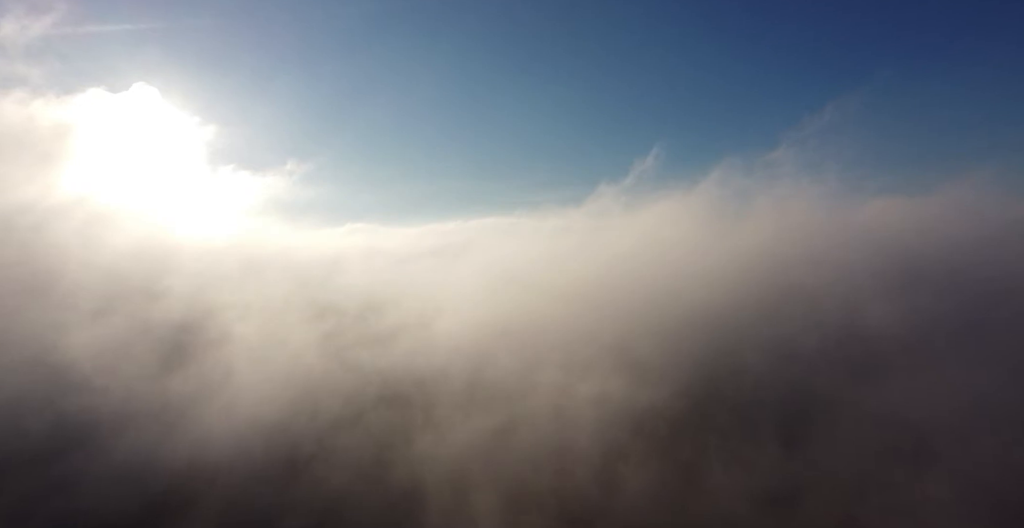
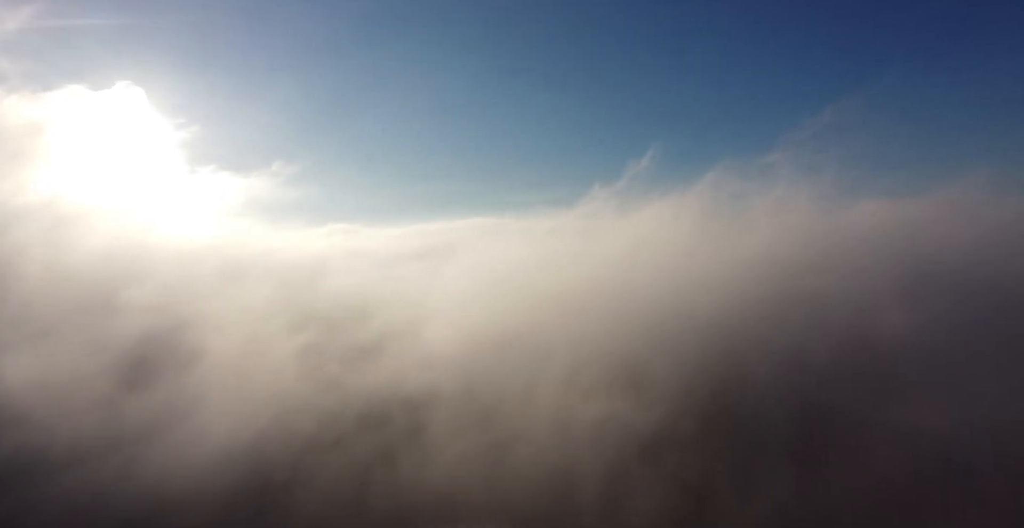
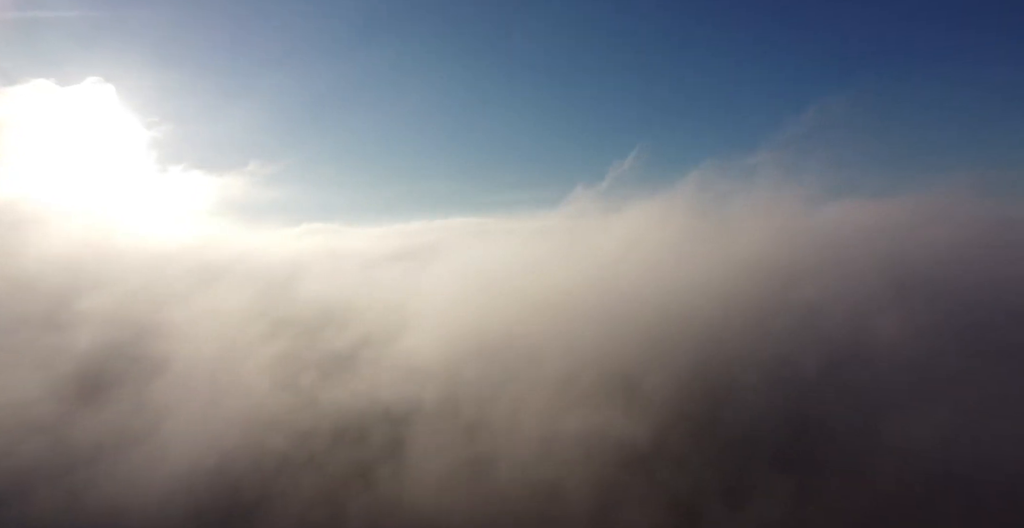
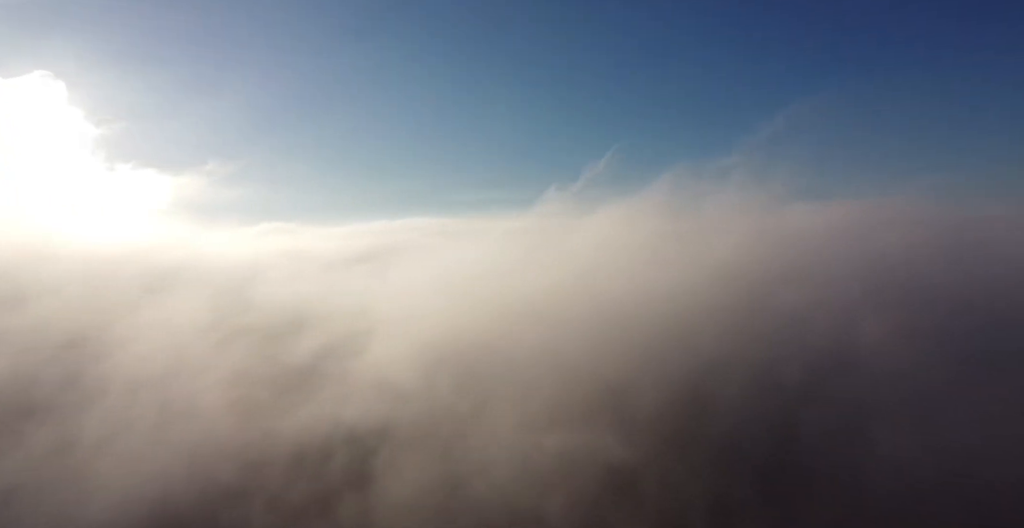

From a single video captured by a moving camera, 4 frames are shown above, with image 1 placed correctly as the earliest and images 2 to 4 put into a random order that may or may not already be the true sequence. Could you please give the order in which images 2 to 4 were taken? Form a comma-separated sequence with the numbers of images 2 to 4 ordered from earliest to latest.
2, 3, 4
